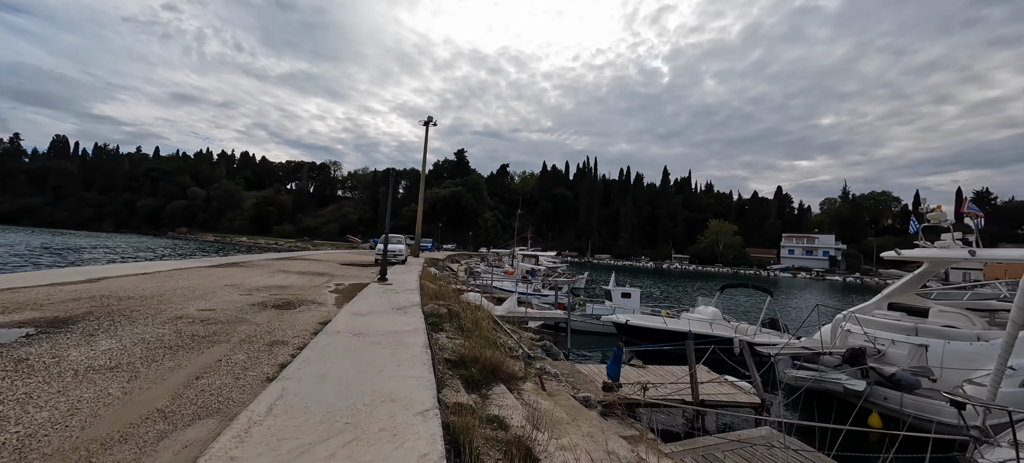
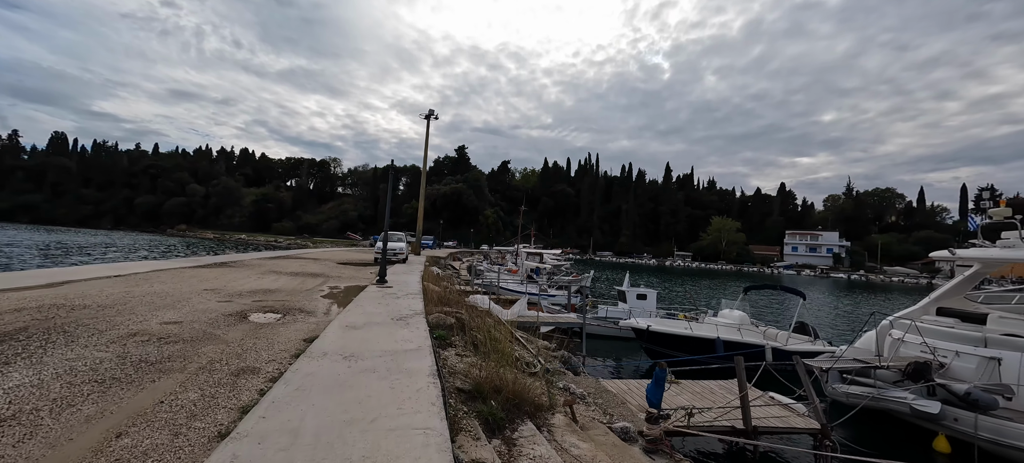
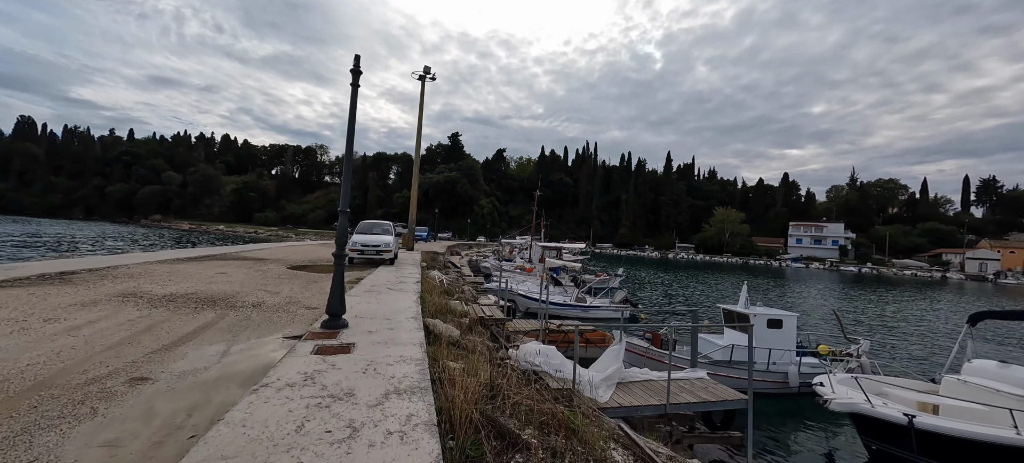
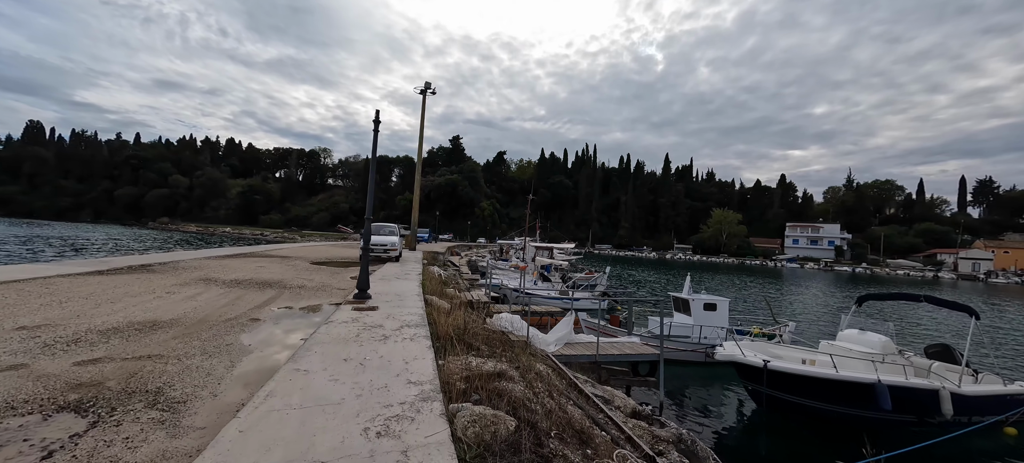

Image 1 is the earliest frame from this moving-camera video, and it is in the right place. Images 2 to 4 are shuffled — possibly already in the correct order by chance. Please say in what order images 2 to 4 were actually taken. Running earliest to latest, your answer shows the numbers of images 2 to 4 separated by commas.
2, 4, 3
